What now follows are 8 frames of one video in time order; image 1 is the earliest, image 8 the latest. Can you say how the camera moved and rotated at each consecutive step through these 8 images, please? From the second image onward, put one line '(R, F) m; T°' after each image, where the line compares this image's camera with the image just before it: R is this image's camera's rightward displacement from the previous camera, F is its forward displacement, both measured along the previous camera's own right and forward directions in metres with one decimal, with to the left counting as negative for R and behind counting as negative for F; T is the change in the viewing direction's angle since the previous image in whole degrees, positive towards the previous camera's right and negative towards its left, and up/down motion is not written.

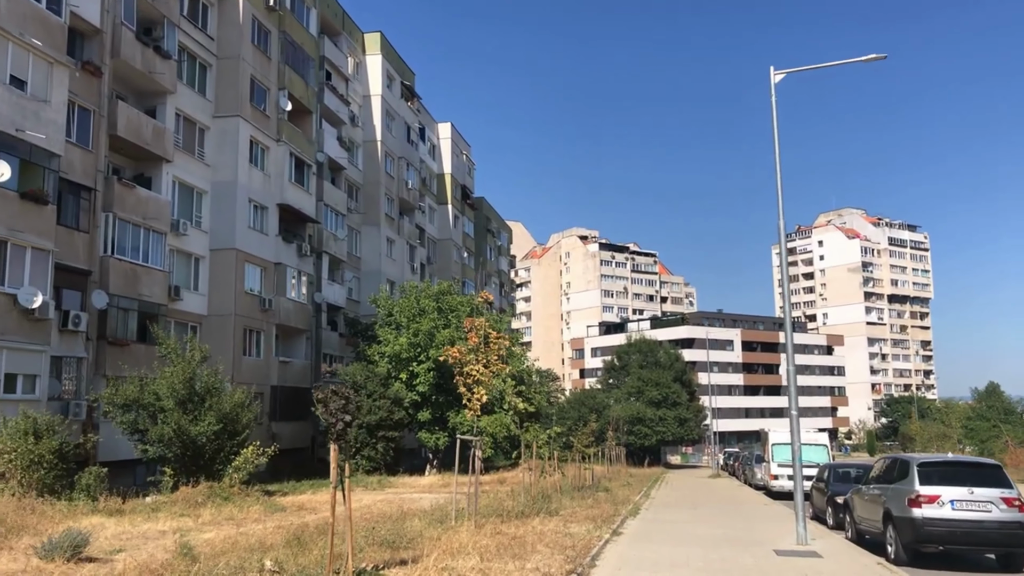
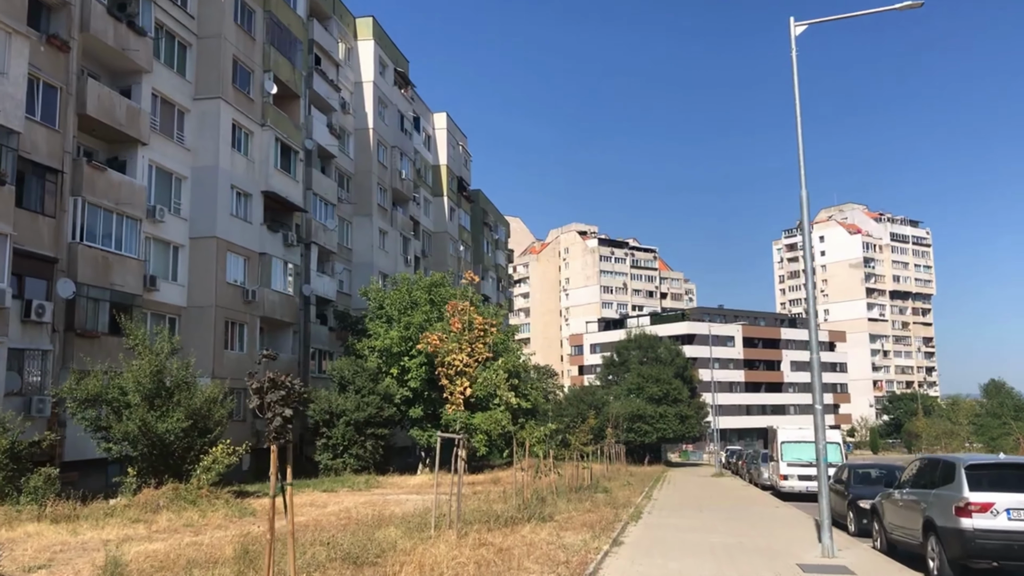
(+0.2, +1.3) m; 0°
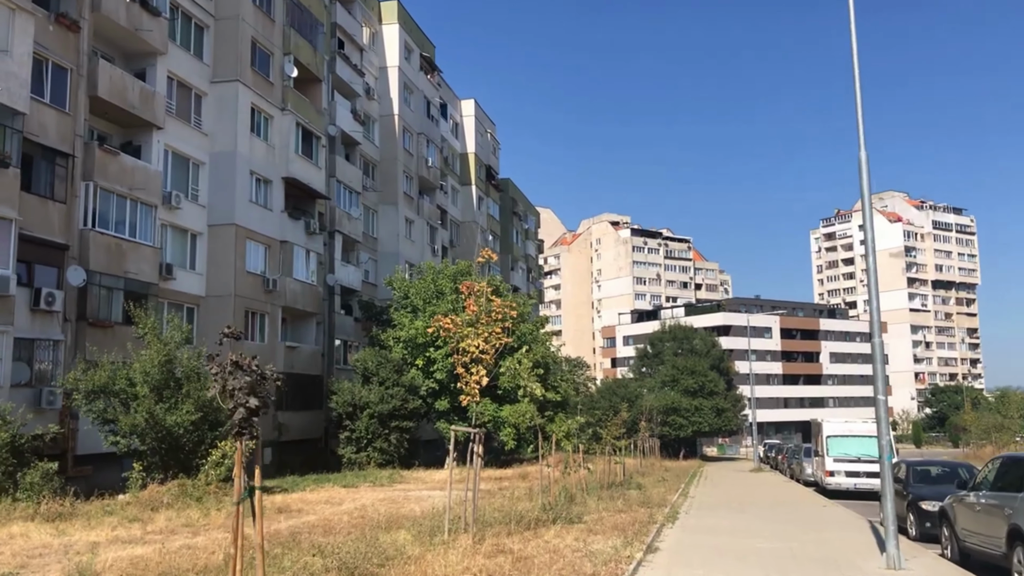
(+0.1, +1.1) m; -2°
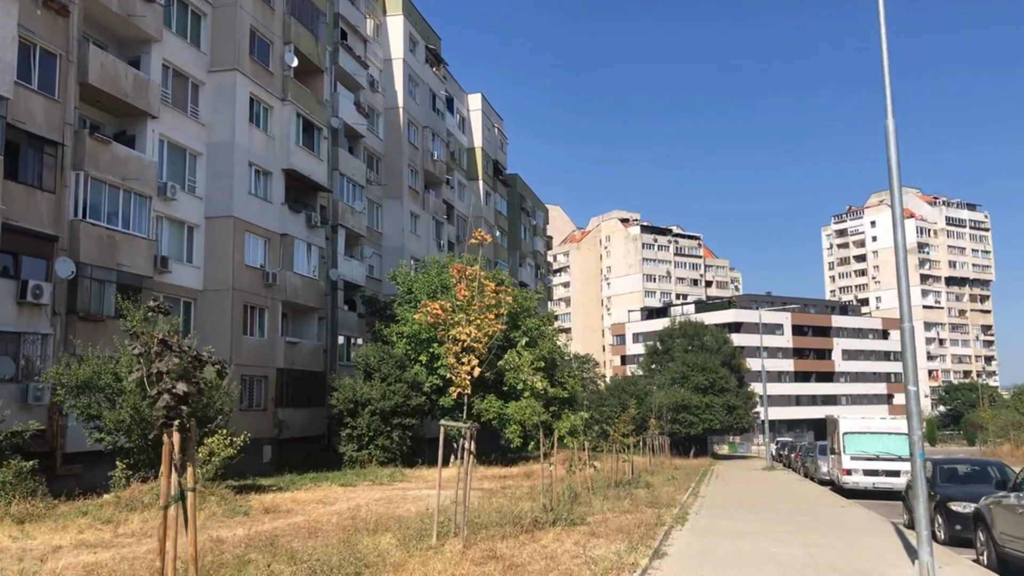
(+0.2, +0.7) m; -1°
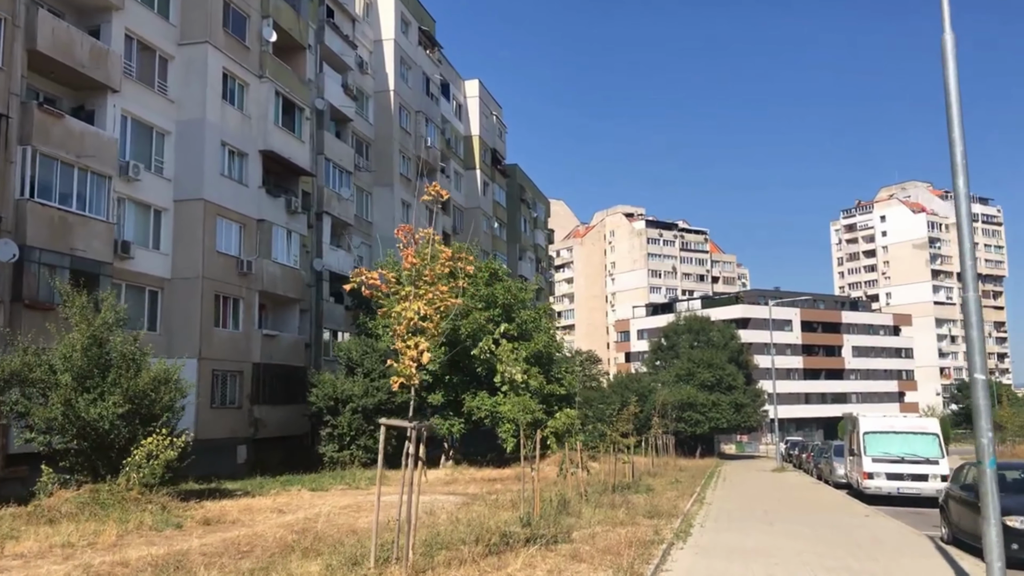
(+0.4, +1.8) m; 0°
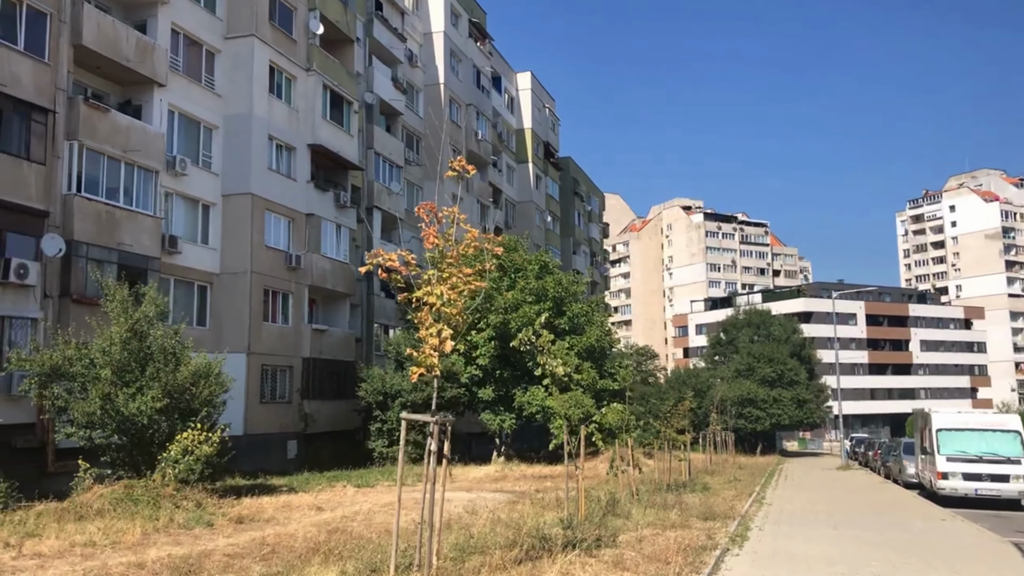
(+0.2, +0.8) m; -4°
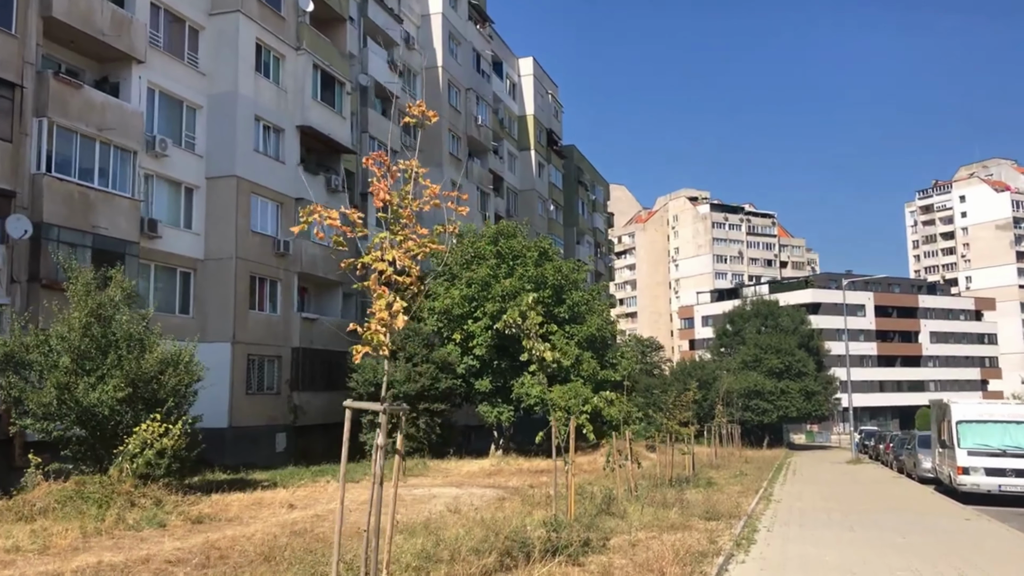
(+0.3, +1.0) m; 0°
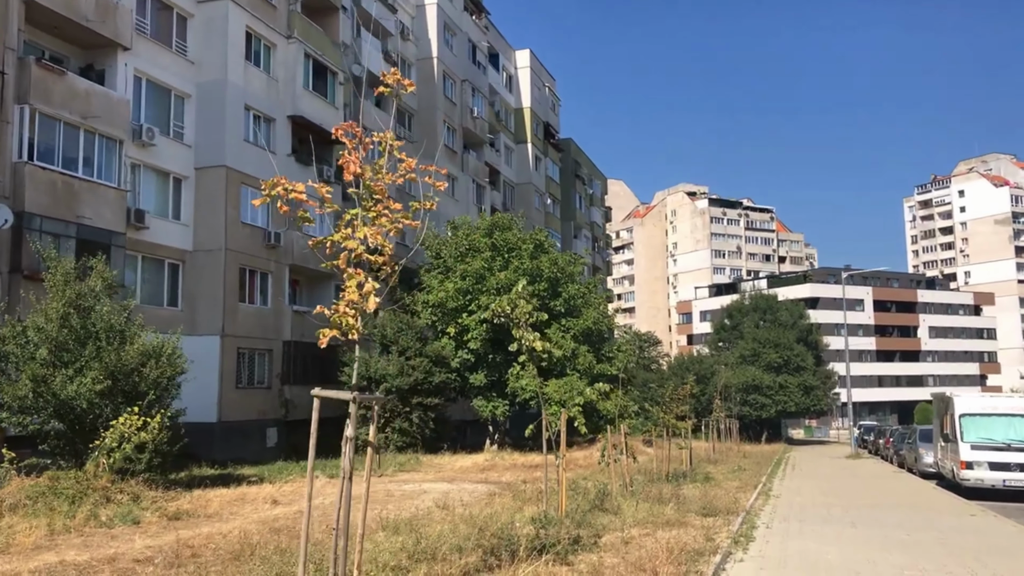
(+0.1, +0.4) m; 0°
